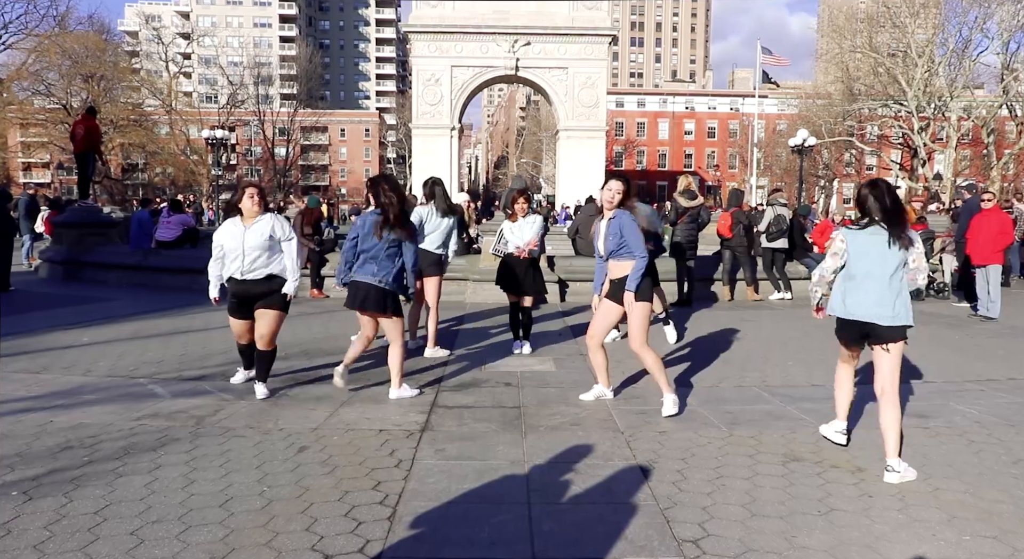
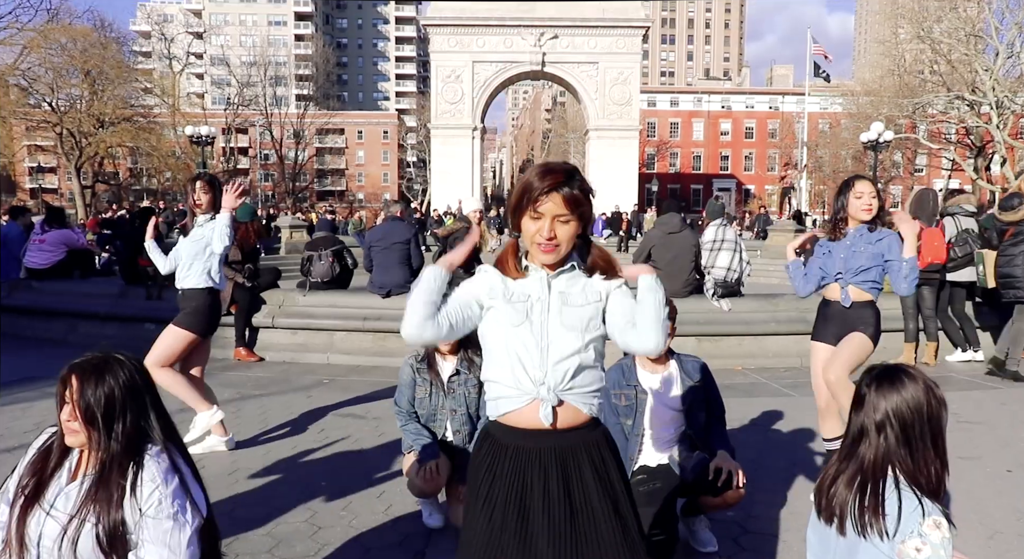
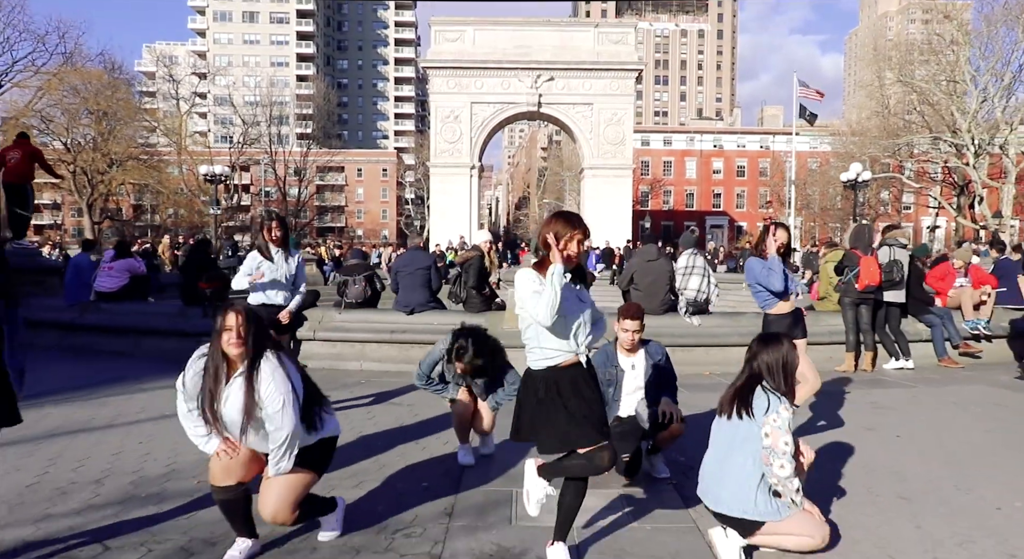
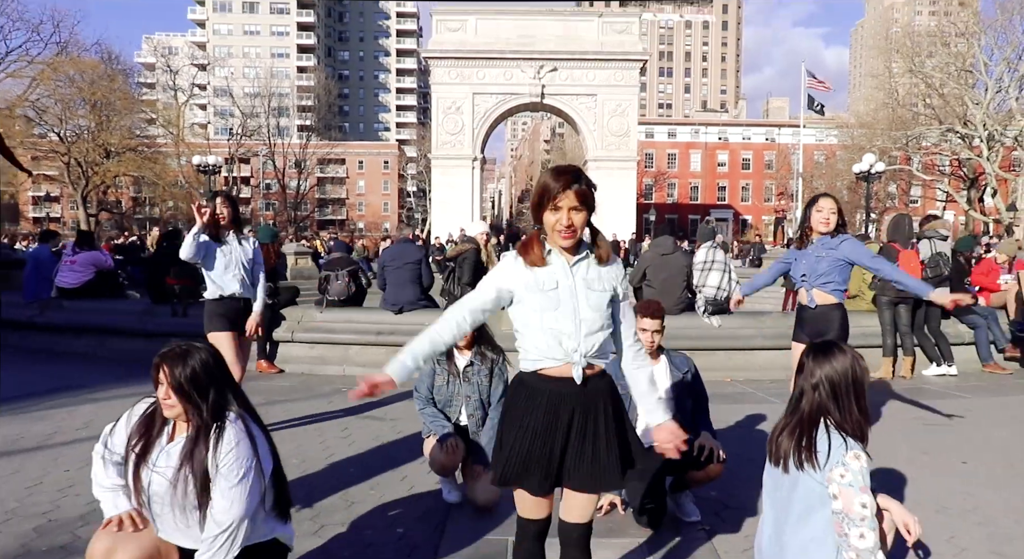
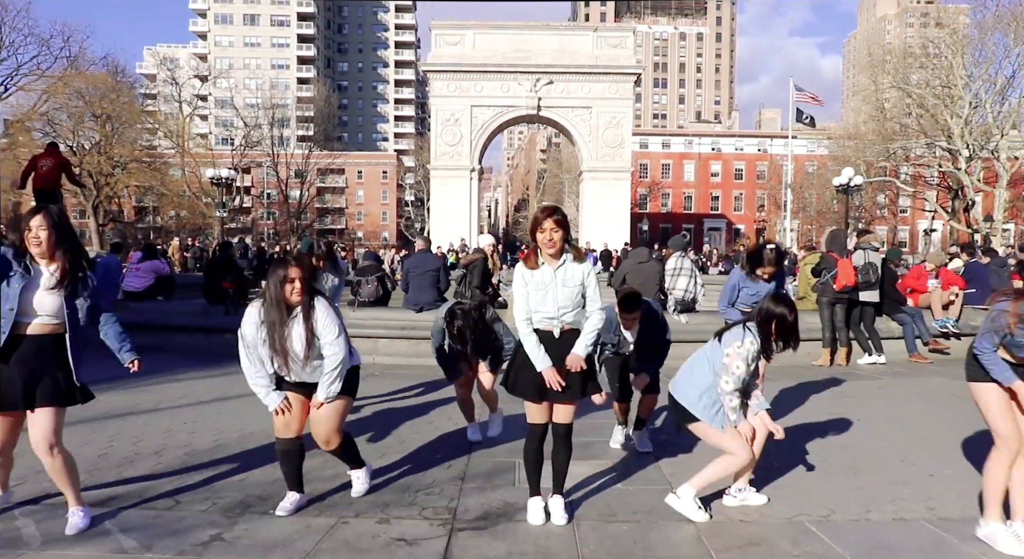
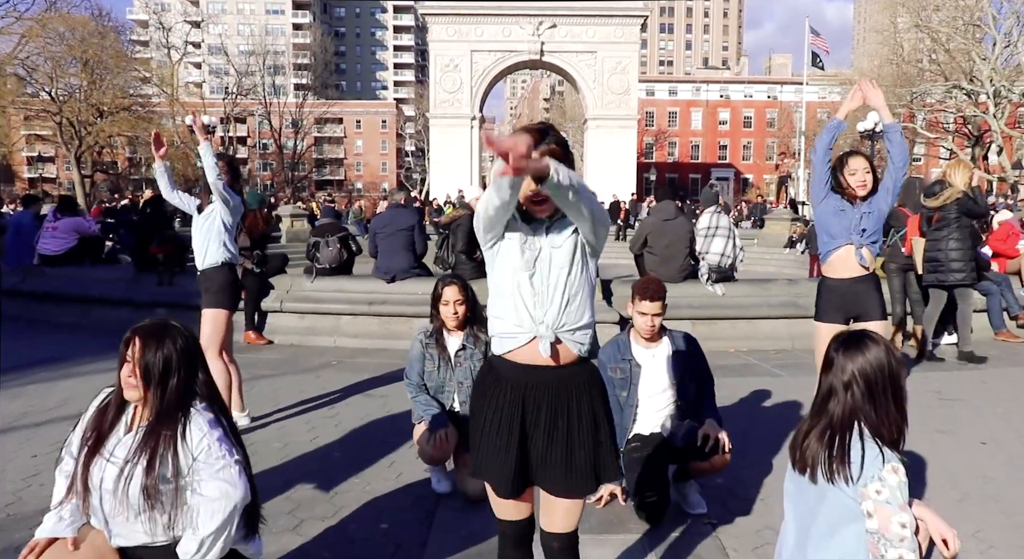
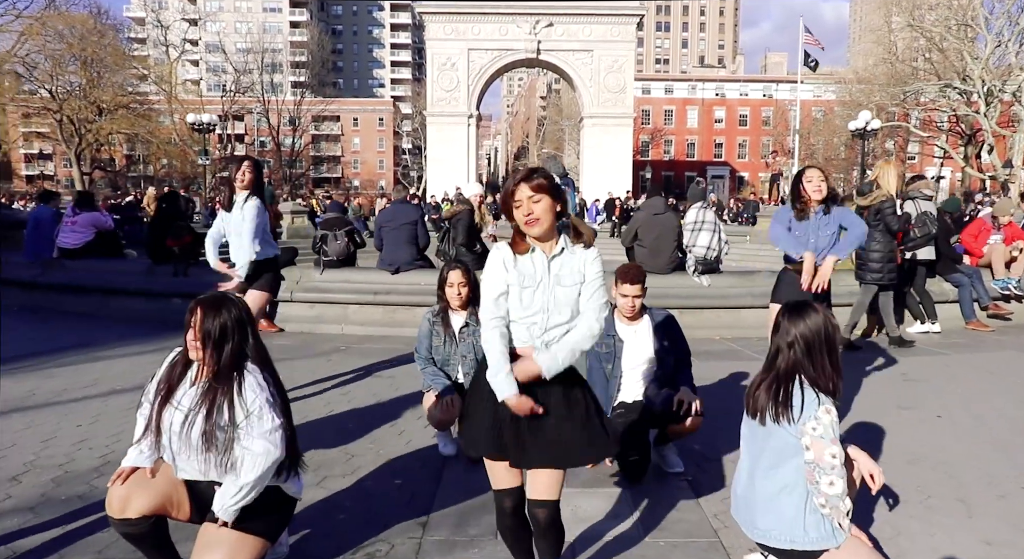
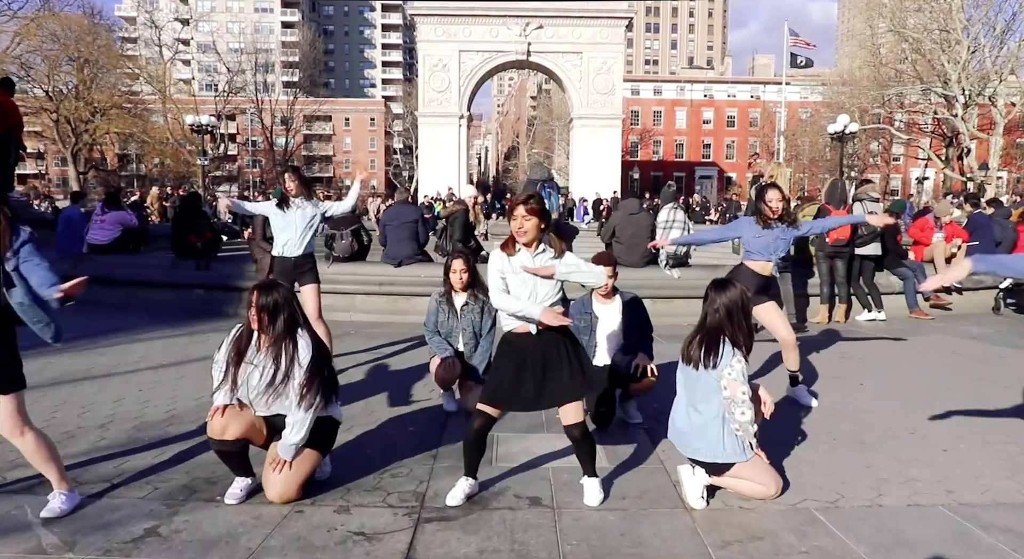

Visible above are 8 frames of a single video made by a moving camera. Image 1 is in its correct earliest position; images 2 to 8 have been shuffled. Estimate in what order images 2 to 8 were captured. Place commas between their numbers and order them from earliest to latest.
8, 7, 6, 2, 4, 3, 5
